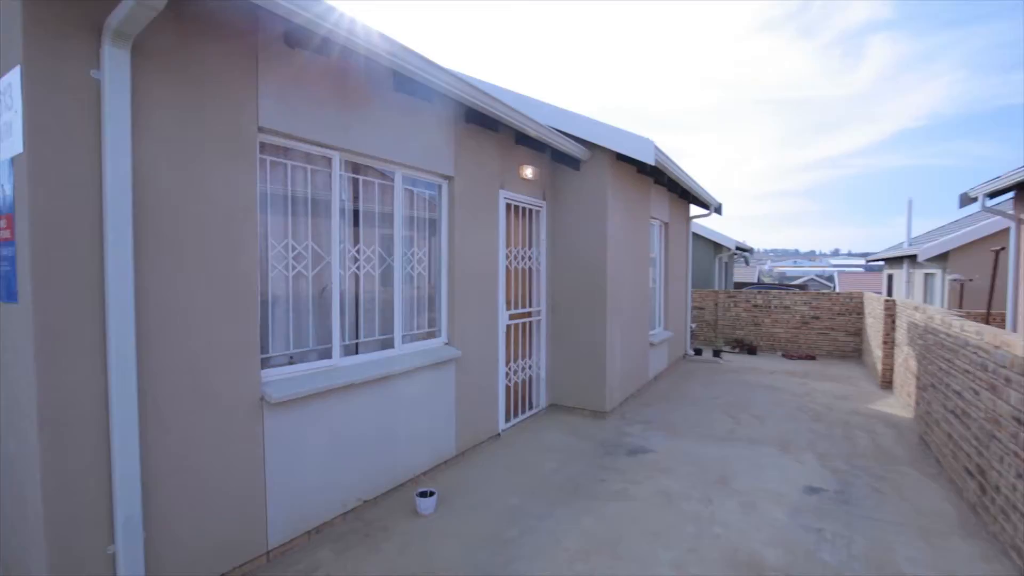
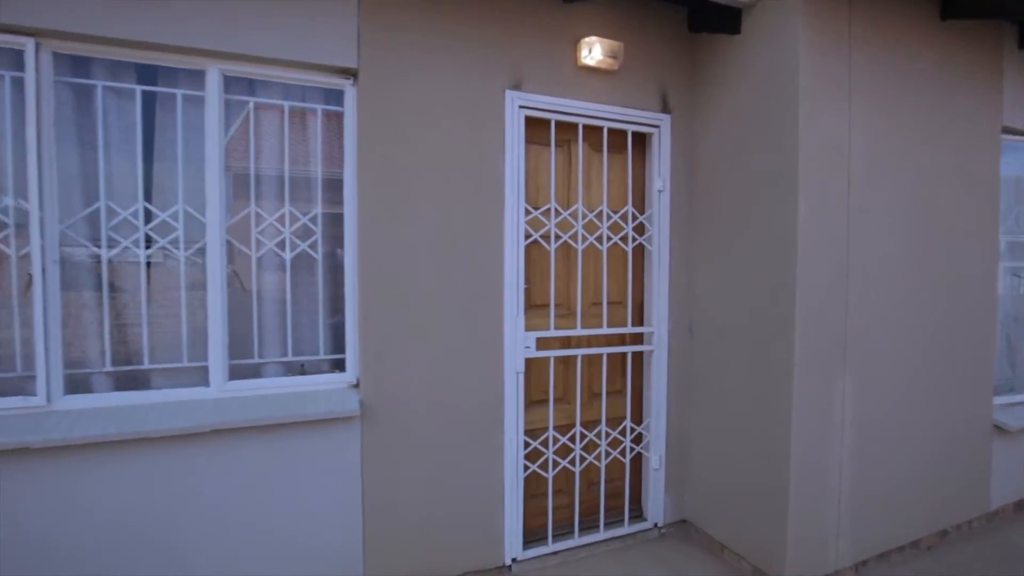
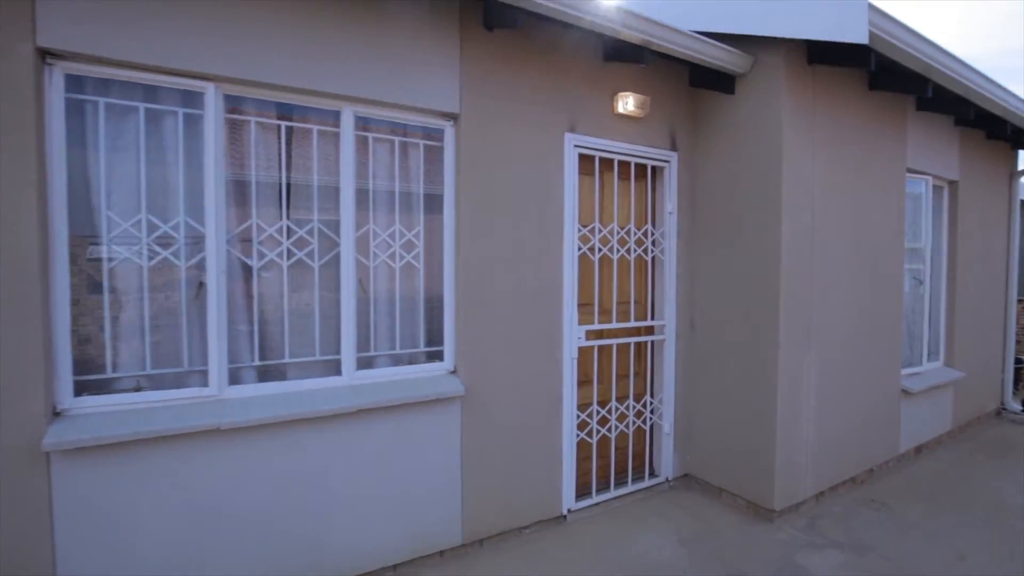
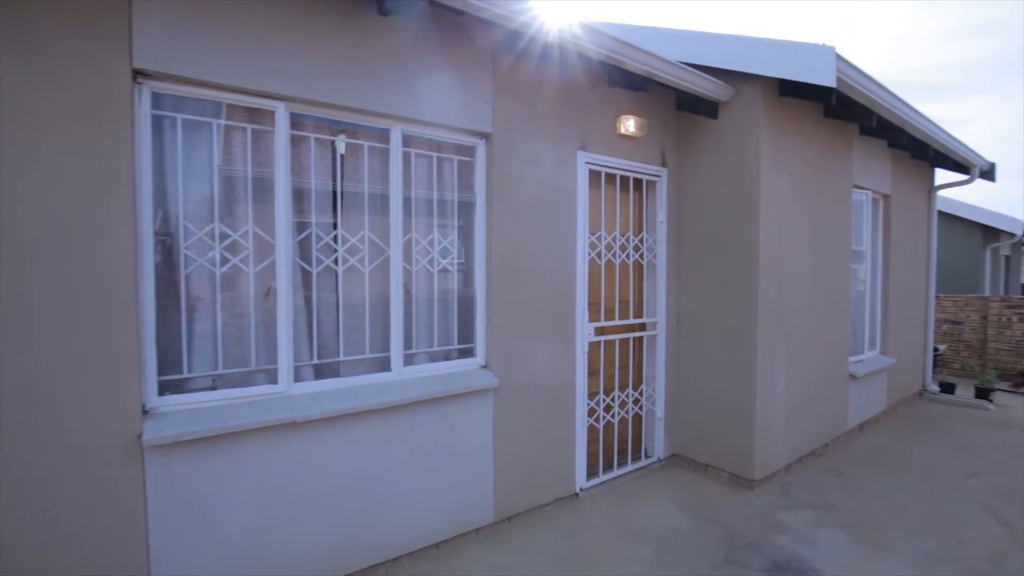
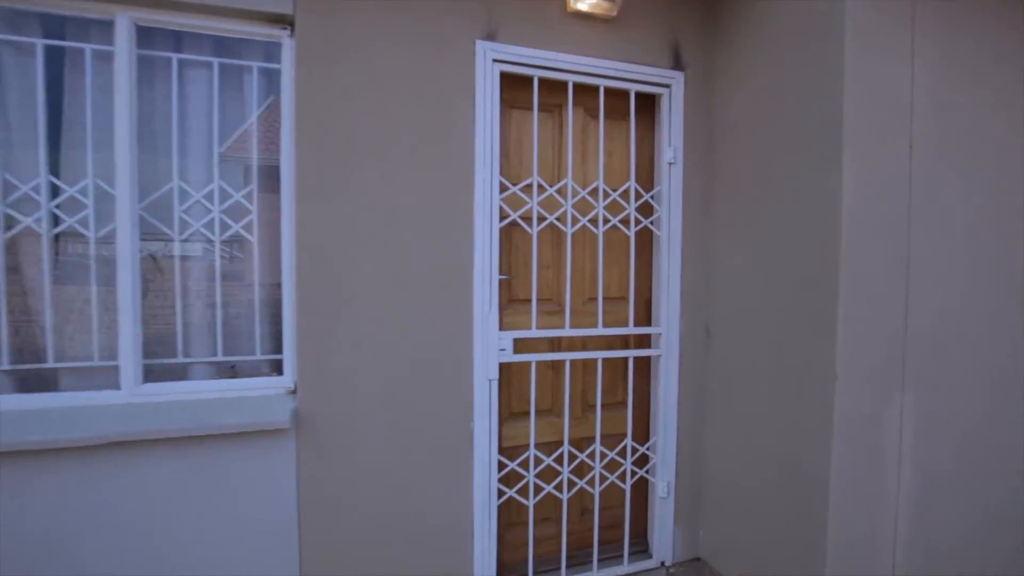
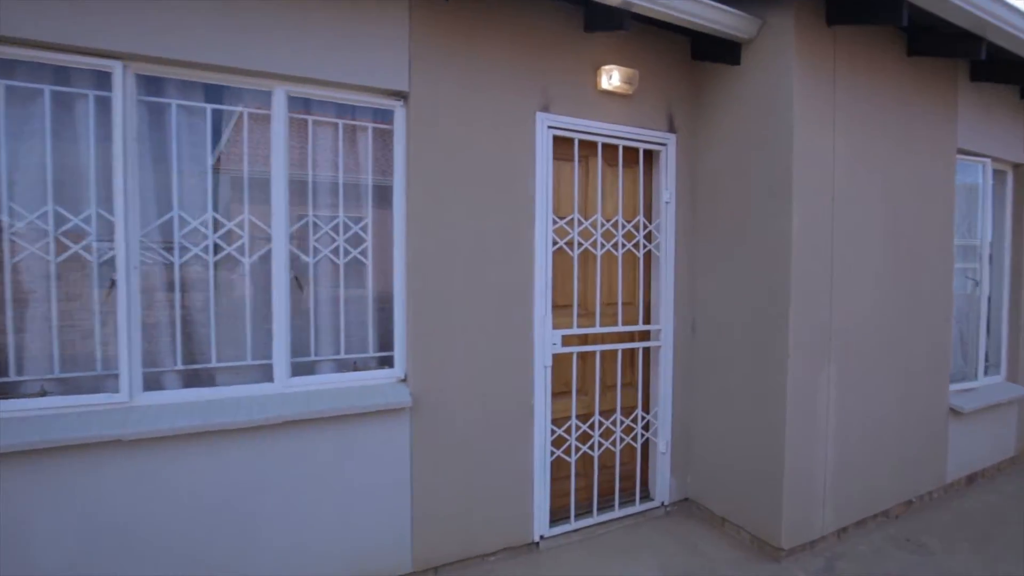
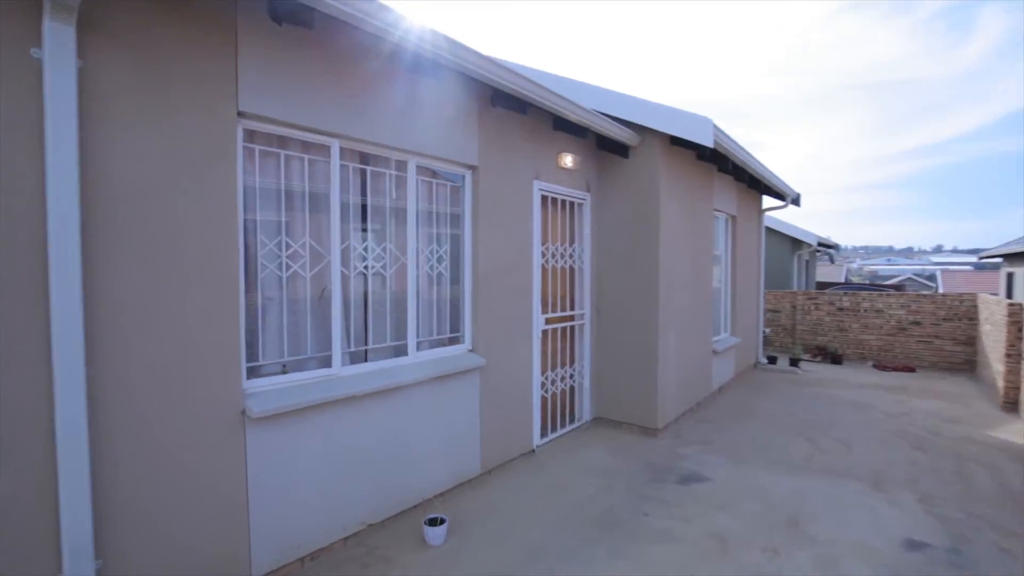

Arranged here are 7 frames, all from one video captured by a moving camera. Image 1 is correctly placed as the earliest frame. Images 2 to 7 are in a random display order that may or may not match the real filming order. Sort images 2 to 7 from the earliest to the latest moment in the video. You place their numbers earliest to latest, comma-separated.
7, 4, 3, 6, 2, 5
